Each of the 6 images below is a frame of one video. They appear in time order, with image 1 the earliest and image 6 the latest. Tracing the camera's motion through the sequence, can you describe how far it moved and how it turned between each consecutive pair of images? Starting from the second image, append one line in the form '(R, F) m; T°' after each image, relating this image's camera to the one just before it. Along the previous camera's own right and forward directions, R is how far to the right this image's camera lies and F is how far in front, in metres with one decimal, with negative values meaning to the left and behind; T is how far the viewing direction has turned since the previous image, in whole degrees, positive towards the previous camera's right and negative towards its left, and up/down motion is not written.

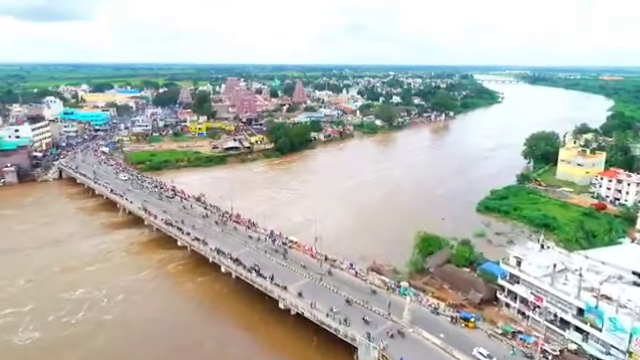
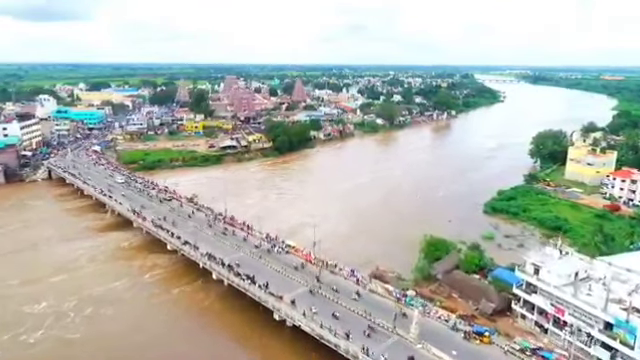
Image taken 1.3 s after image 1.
(0.0, +1.8) m; 0°
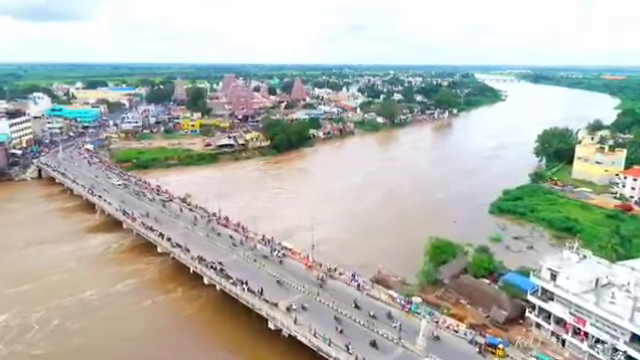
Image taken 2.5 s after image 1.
(+0.1, +1.5) m; 0°
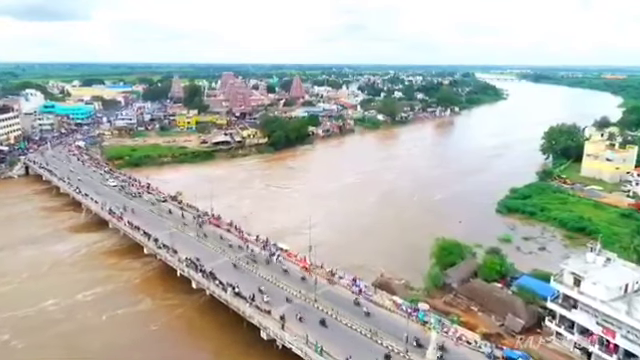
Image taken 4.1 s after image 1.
(+0.1, +1.7) m; 0°
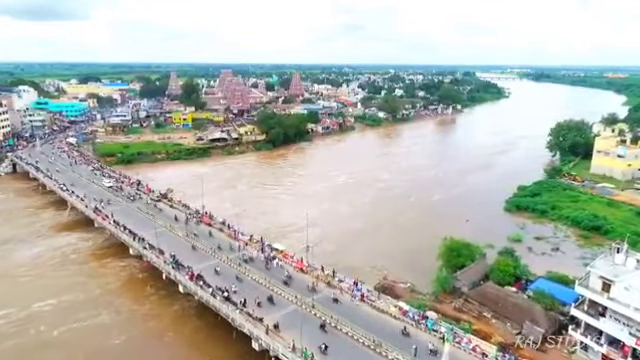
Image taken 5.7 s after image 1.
(+0.1, +1.6) m; 0°
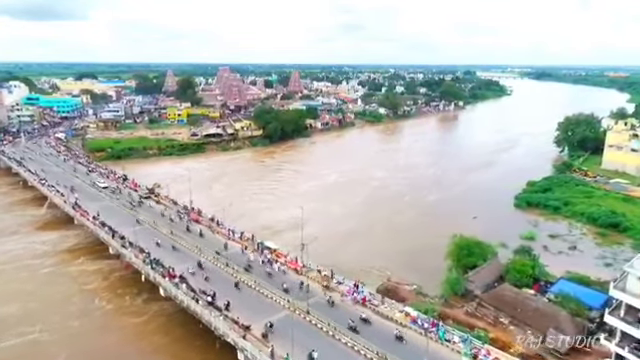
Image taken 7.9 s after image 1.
(+0.1, +1.9) m; 0°
